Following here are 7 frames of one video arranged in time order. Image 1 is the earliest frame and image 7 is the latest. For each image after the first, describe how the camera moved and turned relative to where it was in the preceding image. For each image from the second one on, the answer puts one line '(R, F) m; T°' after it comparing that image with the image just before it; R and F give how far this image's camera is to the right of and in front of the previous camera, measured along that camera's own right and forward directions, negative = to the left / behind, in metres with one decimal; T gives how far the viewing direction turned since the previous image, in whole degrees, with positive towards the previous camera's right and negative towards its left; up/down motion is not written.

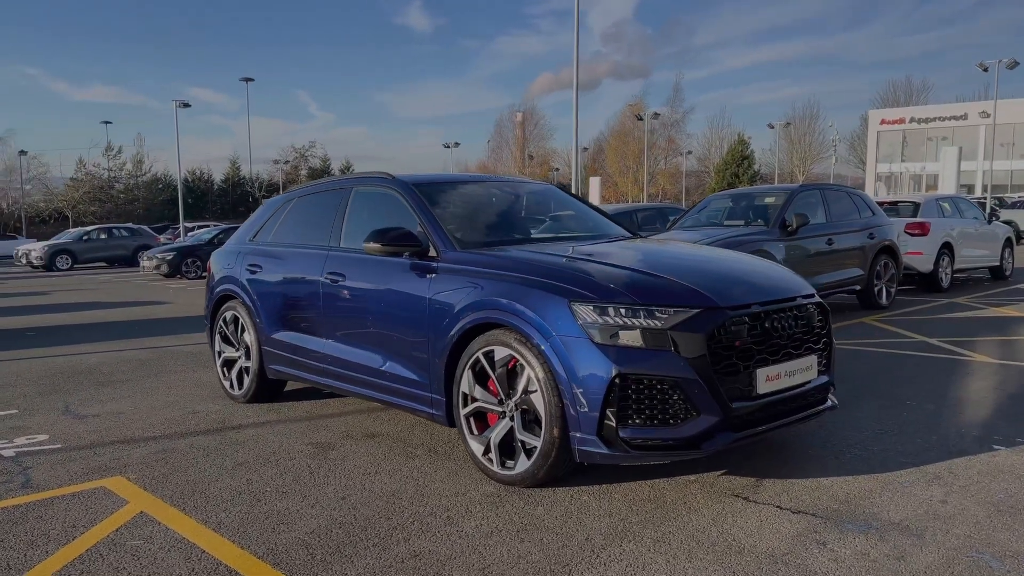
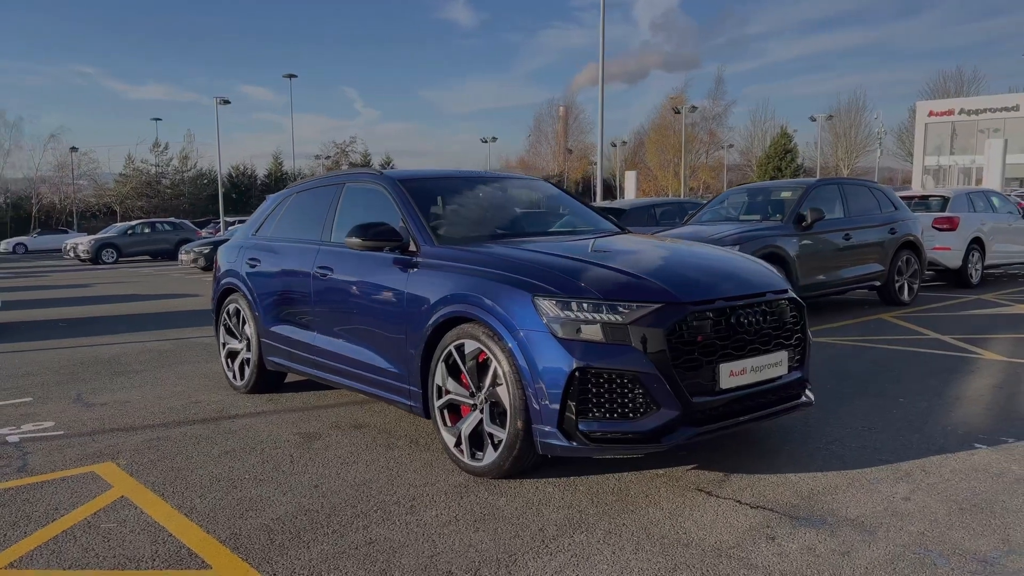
(+0.3, 0.0) m; -3°
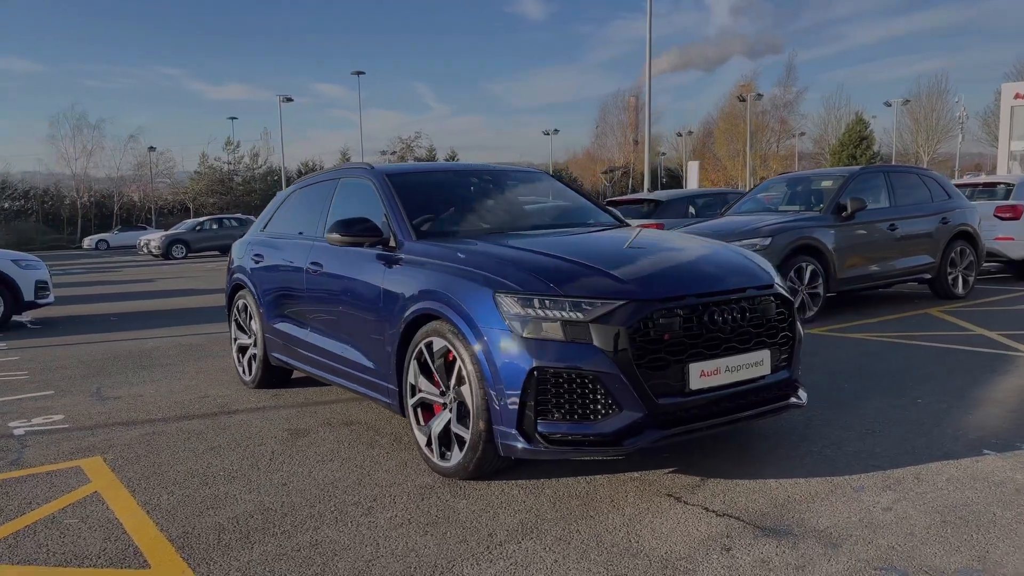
(+0.5, +0.1) m; -5°
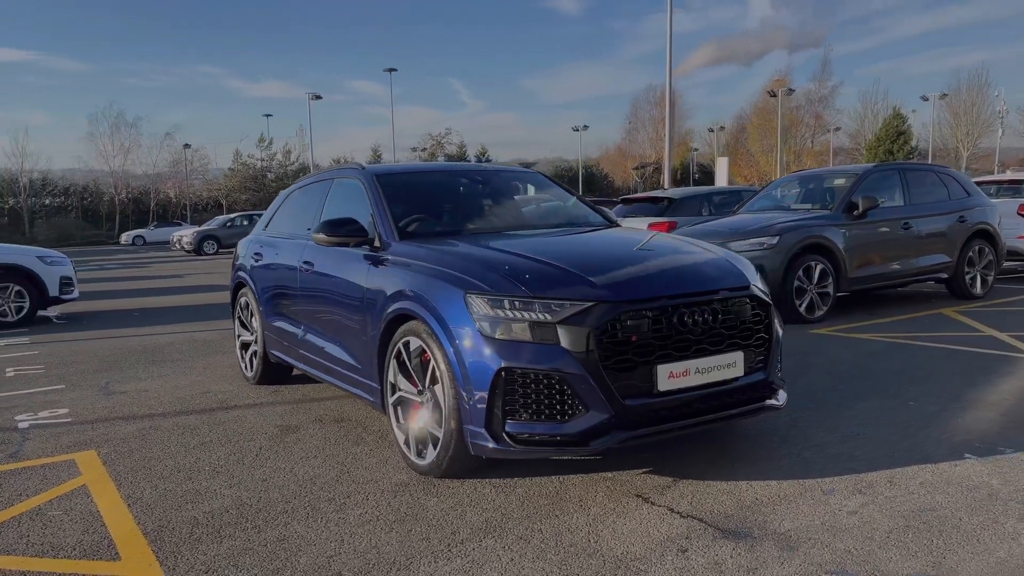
(+0.3, 0.0) m; -2°
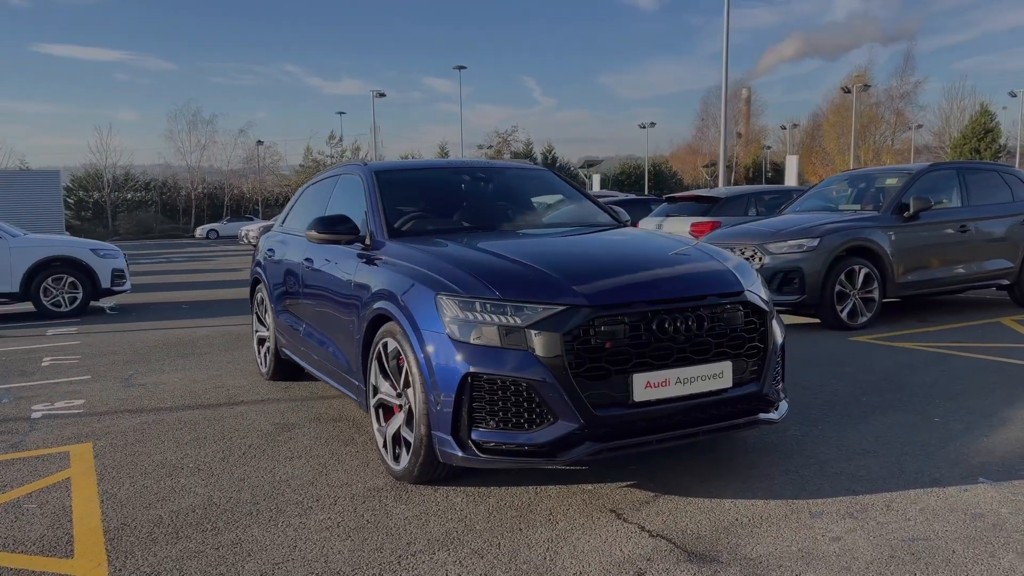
(+0.4, +0.2) m; -5°
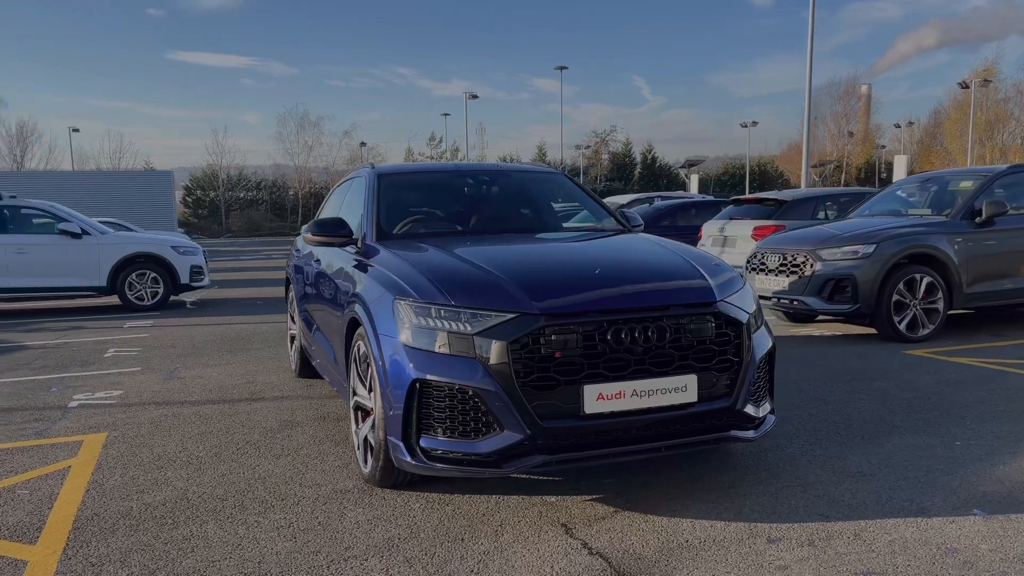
(+0.6, +0.1) m; -7°
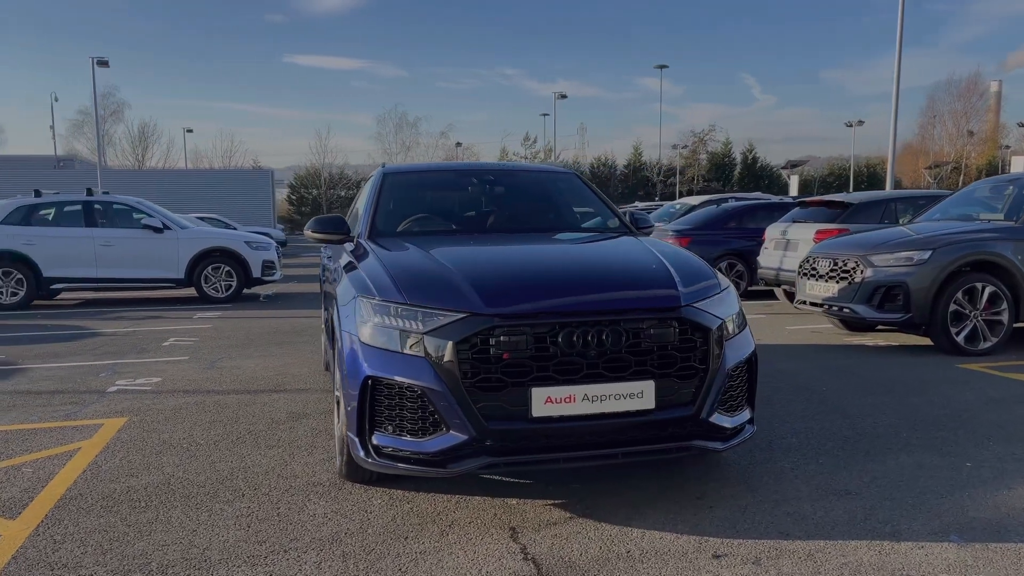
(+0.6, +0.1) m; -7°
